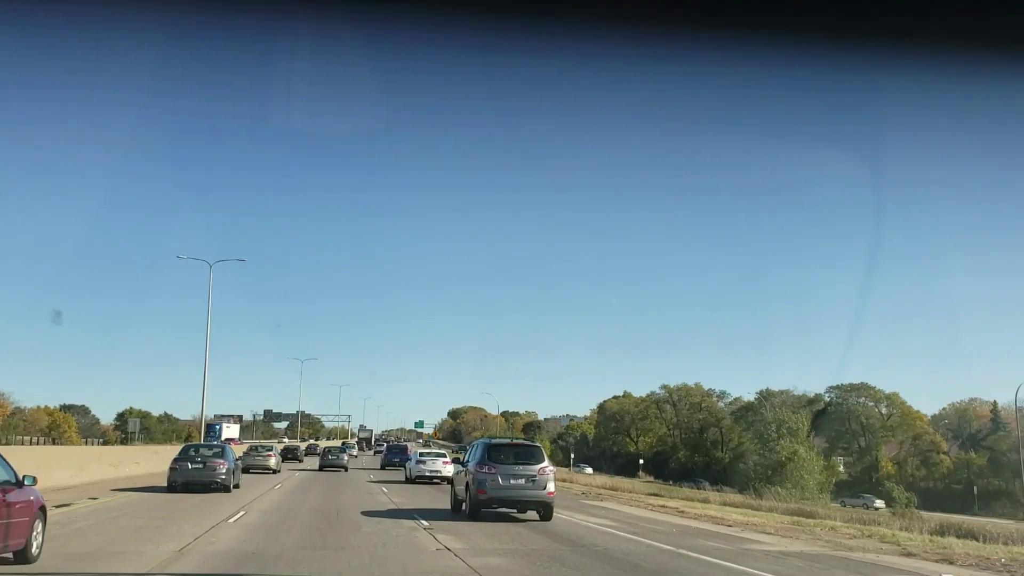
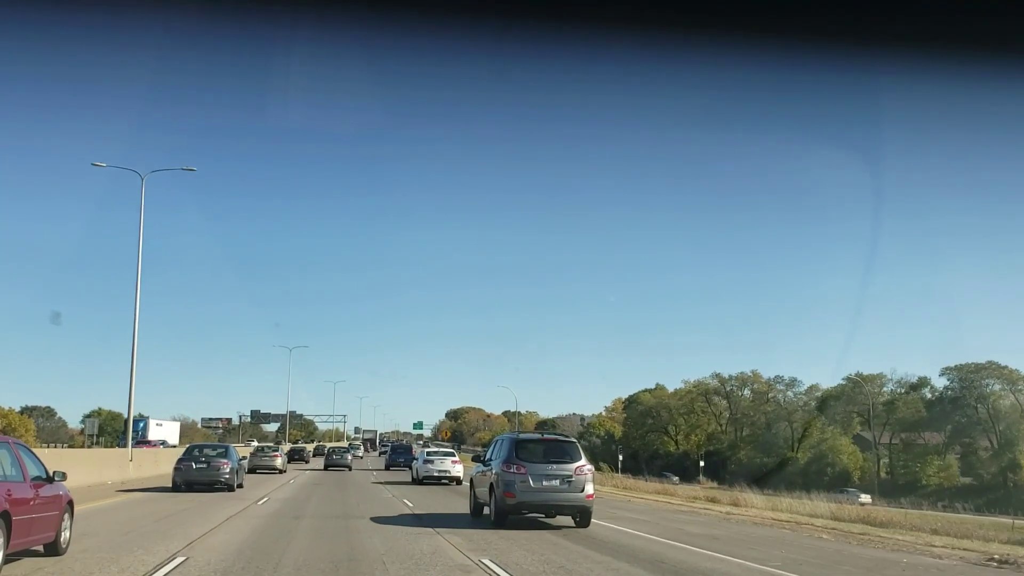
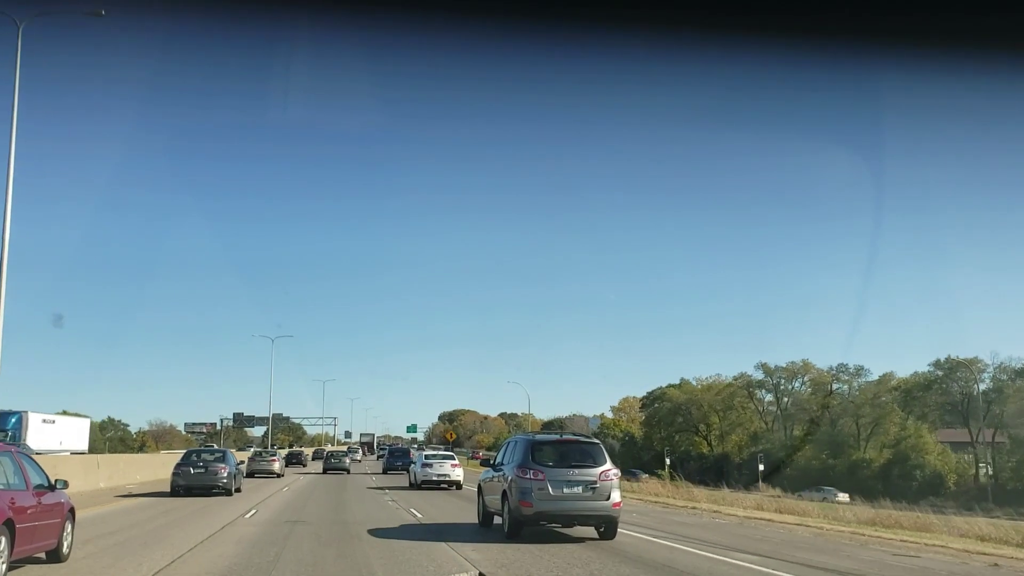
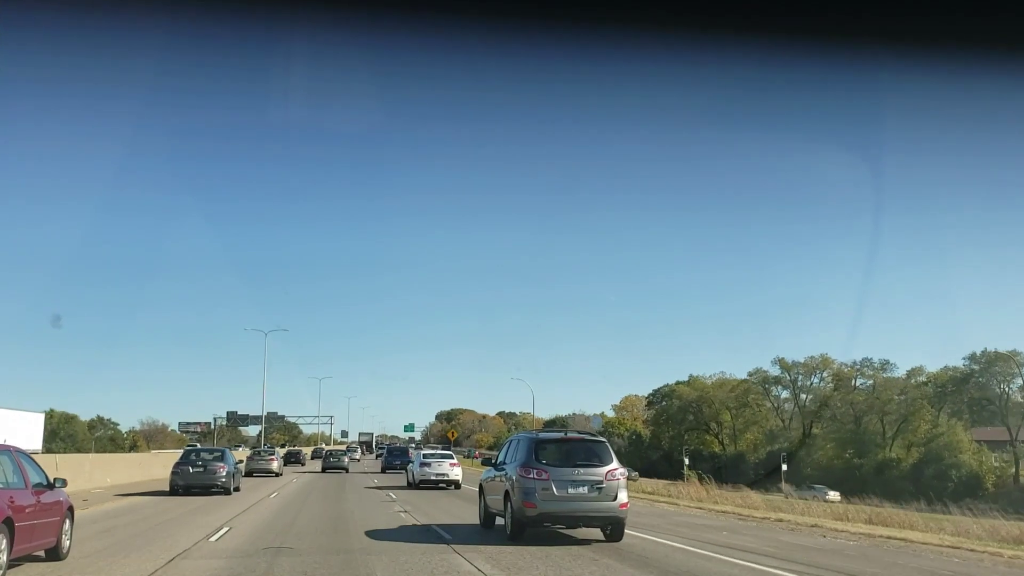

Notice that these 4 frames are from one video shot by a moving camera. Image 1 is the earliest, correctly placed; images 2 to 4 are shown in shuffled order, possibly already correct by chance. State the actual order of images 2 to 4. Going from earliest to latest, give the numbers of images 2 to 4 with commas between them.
2, 3, 4
